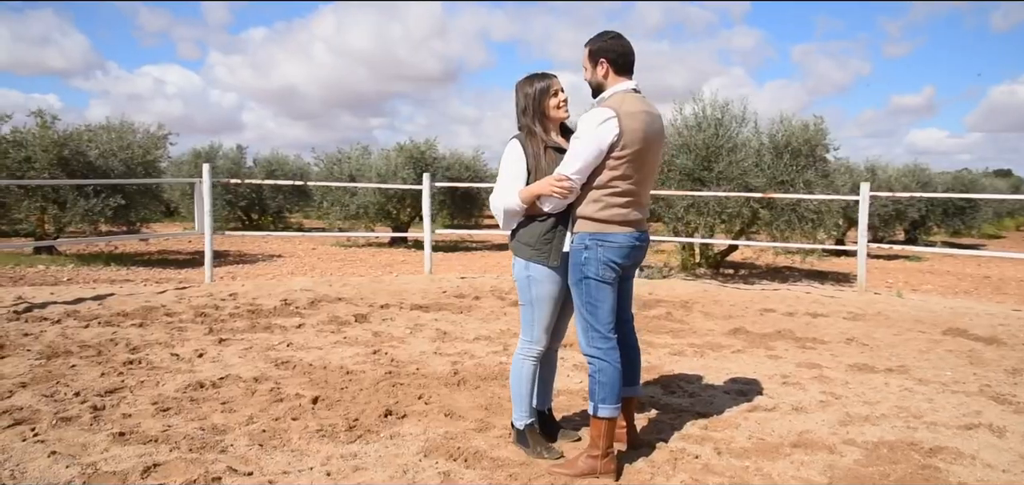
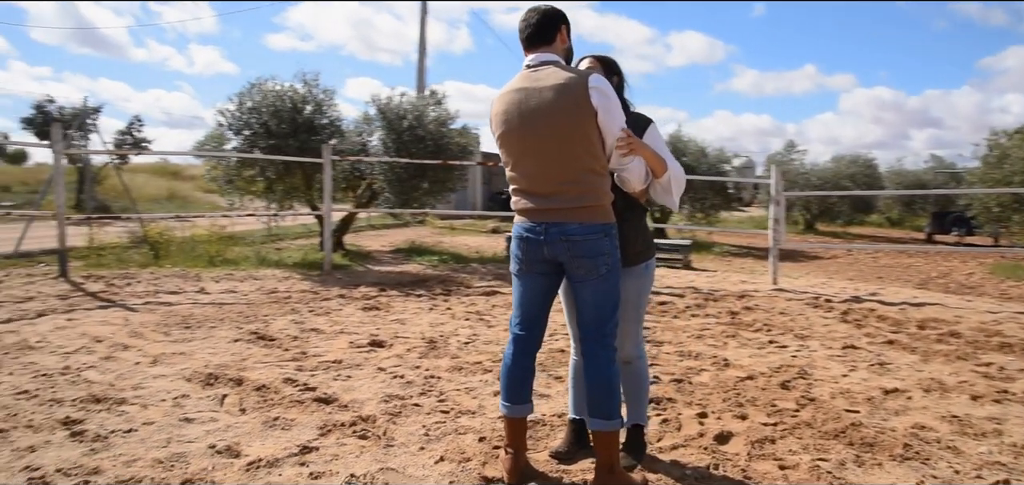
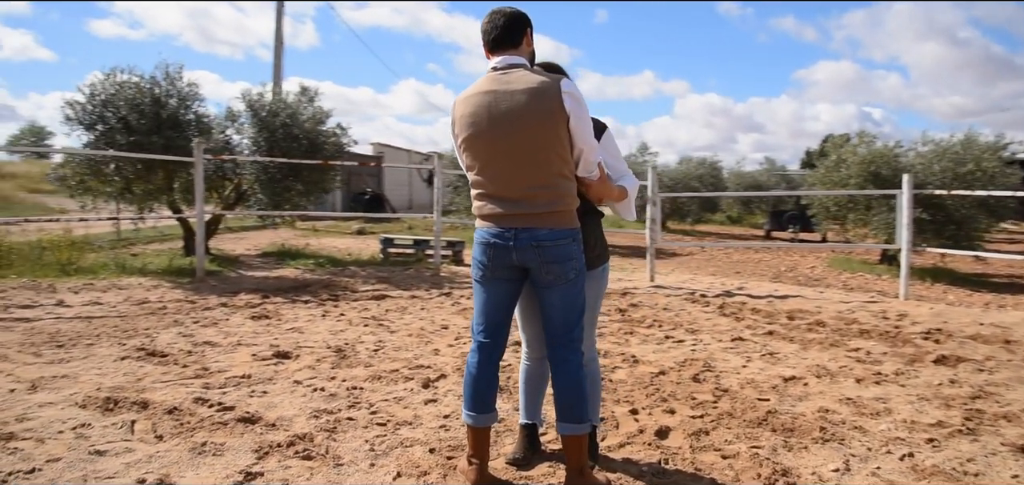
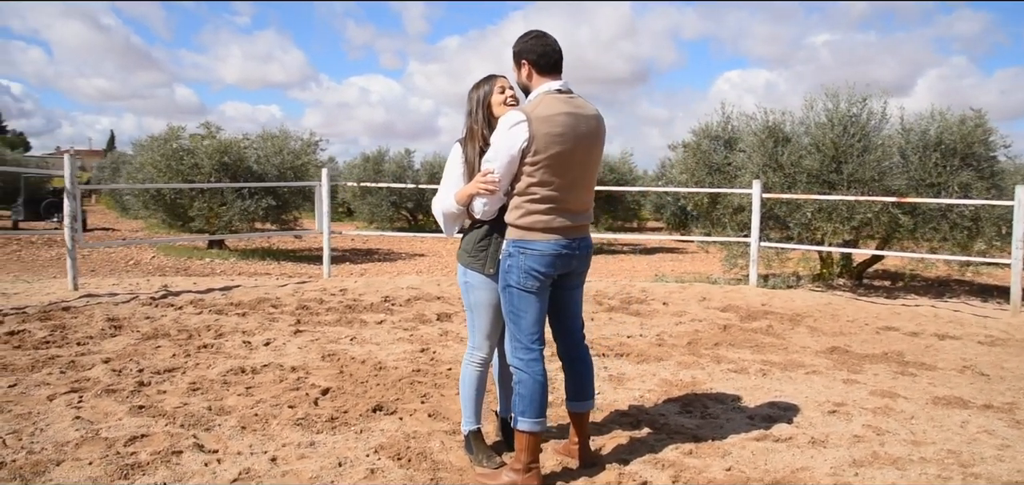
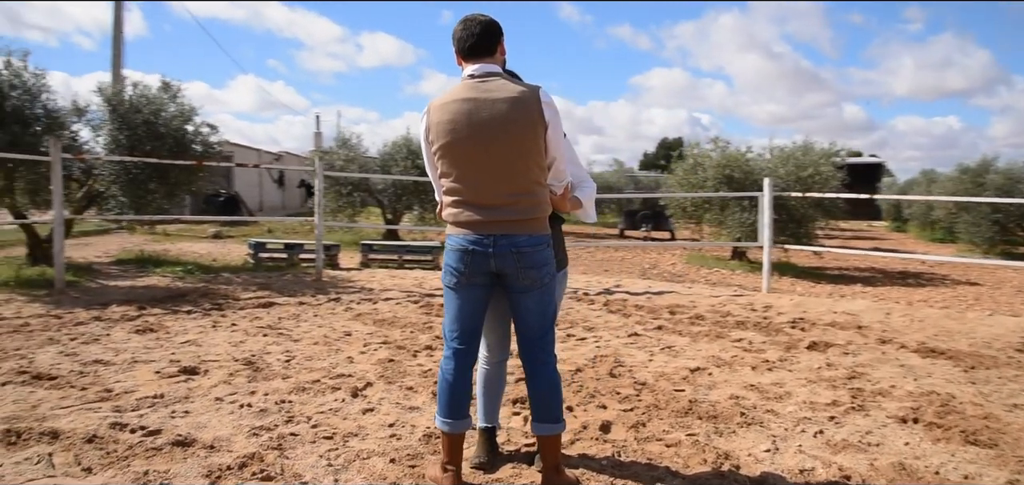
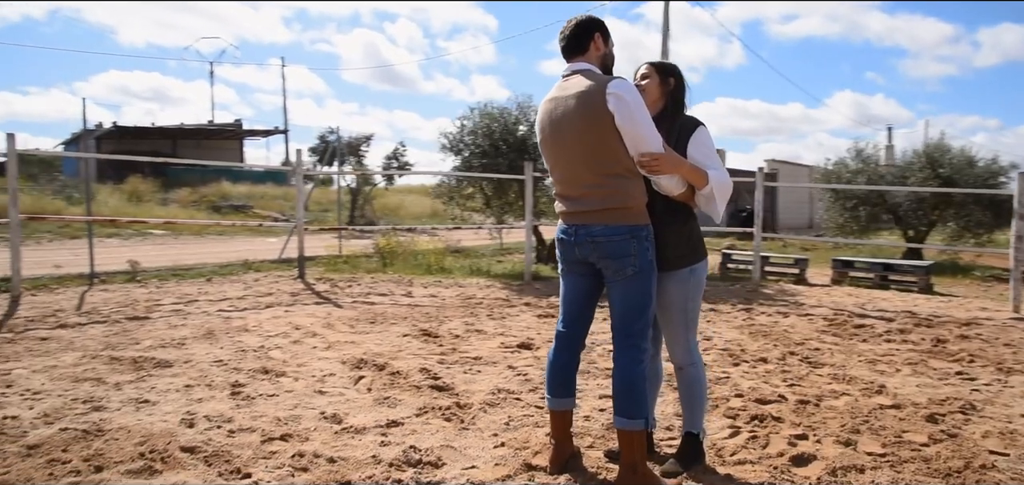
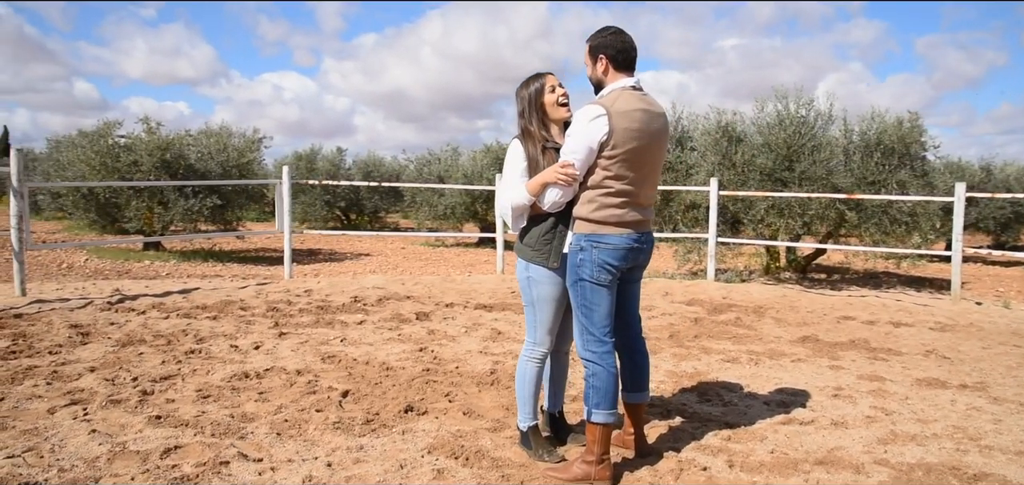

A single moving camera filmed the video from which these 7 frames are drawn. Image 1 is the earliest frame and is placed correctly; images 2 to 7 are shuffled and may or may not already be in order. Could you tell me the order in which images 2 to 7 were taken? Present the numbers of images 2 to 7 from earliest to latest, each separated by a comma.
7, 4, 5, 3, 2, 6
